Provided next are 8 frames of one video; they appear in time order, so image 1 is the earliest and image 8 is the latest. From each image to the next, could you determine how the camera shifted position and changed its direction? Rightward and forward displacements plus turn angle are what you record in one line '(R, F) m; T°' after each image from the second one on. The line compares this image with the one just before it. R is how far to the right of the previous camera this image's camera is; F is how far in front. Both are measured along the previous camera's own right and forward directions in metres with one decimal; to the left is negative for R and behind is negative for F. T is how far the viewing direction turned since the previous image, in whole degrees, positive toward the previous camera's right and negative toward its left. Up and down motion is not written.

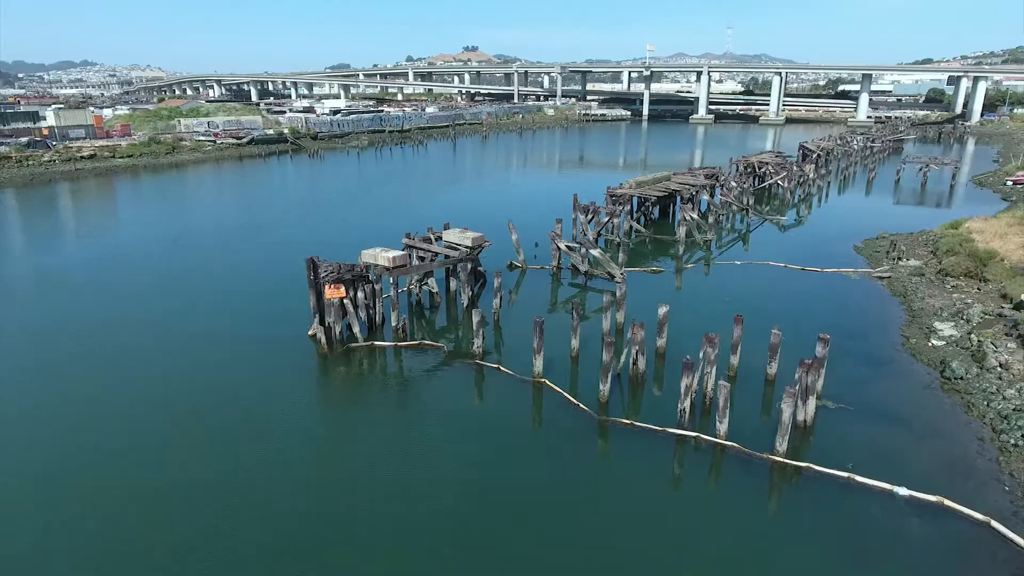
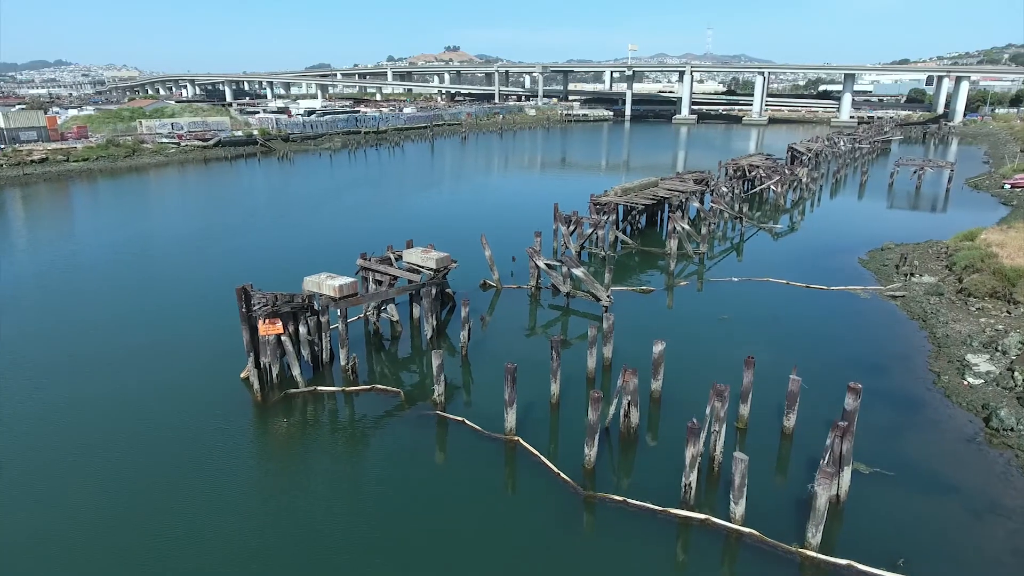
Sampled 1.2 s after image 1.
(+0.4, +3.1) m; +1°
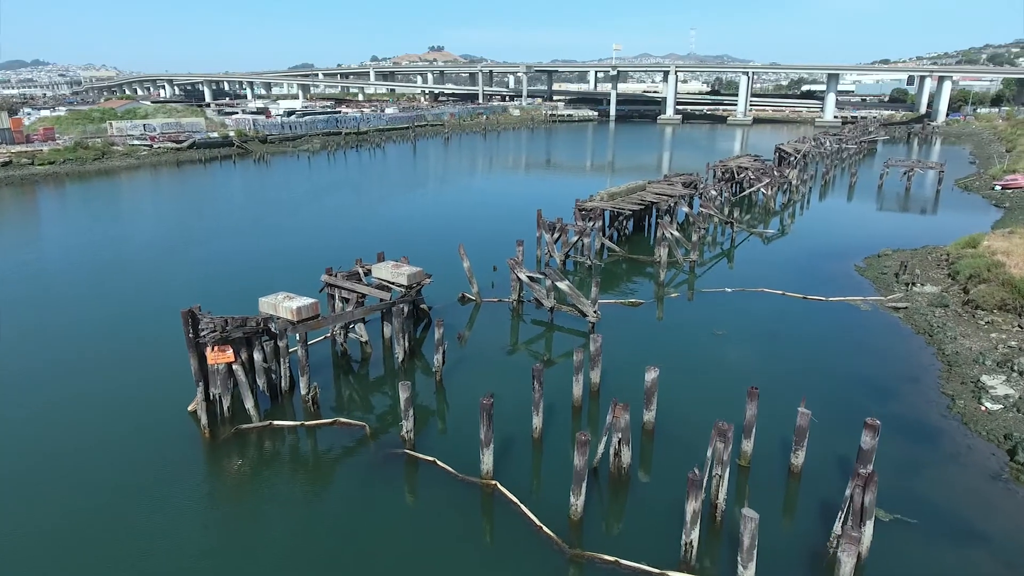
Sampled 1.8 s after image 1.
(+0.2, +1.7) m; +1°
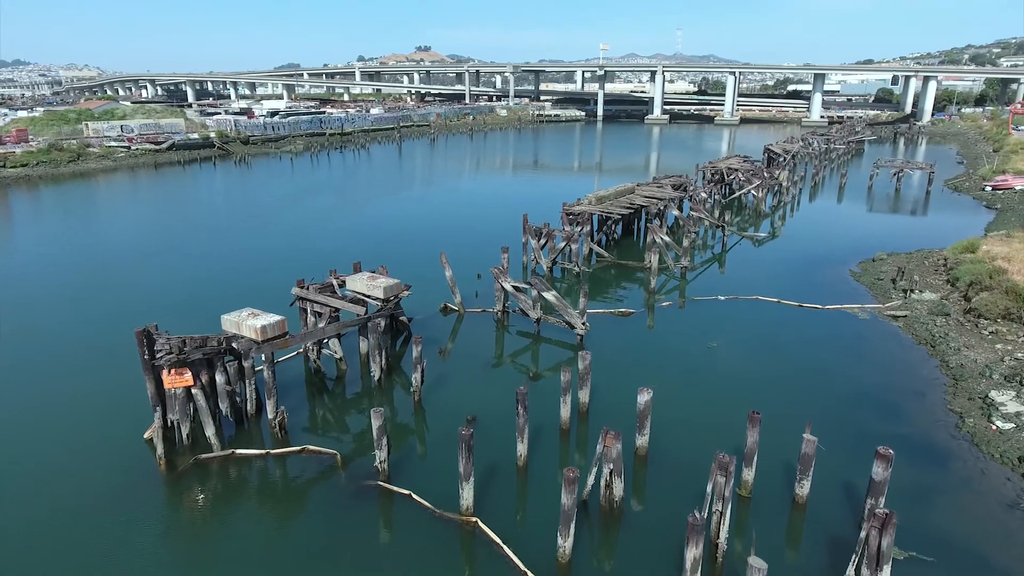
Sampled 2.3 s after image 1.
(+0.1, +1.1) m; +1°
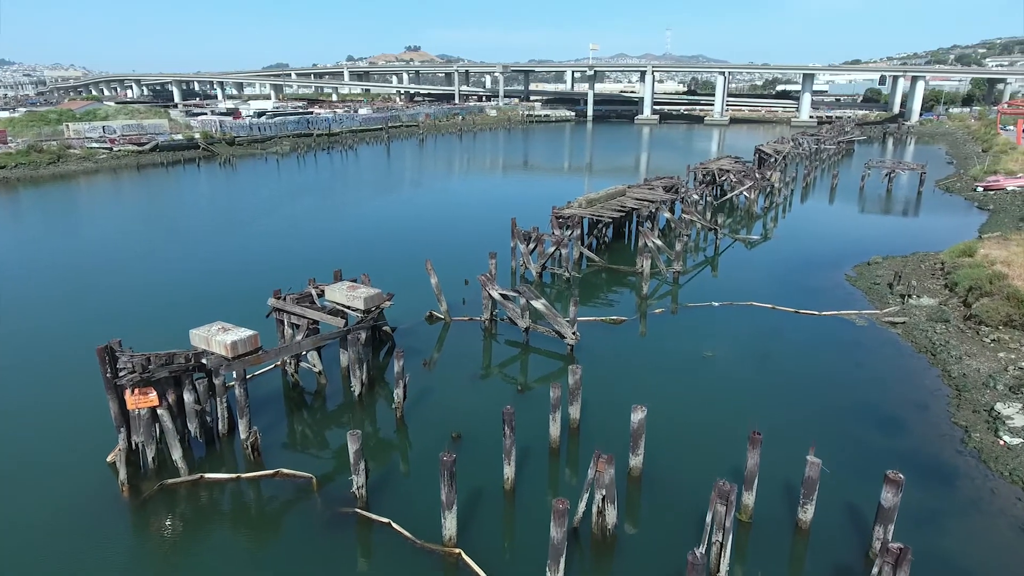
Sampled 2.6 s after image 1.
(+0.1, +0.8) m; +1°
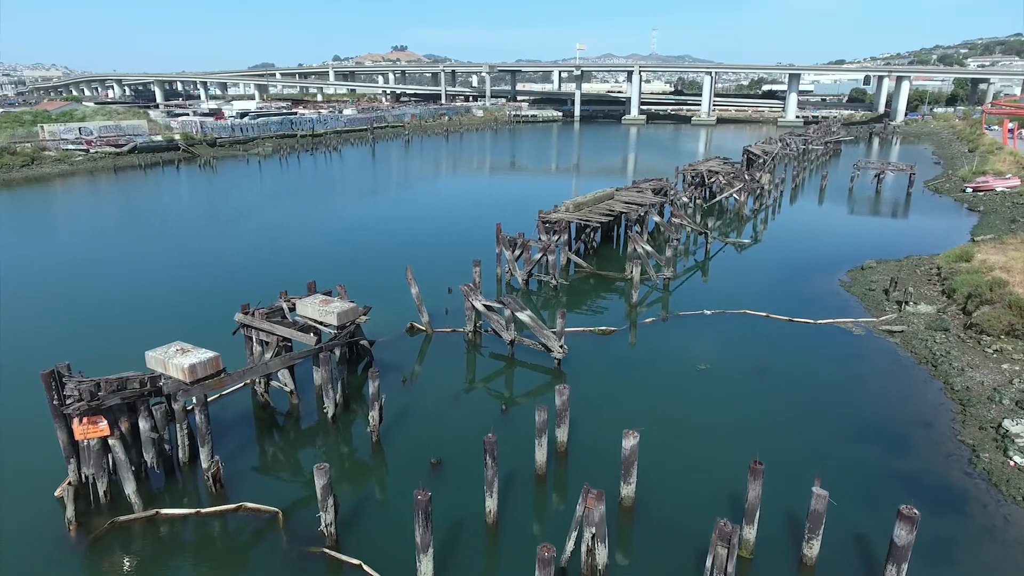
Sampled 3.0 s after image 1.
(+0.1, +1.0) m; +1°
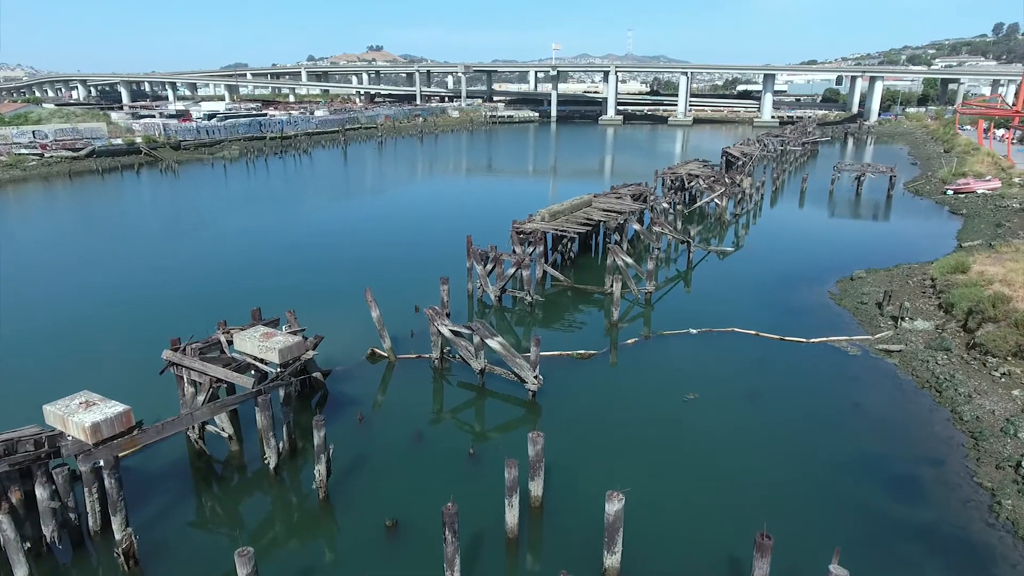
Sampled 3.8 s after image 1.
(+0.3, +1.8) m; +2°
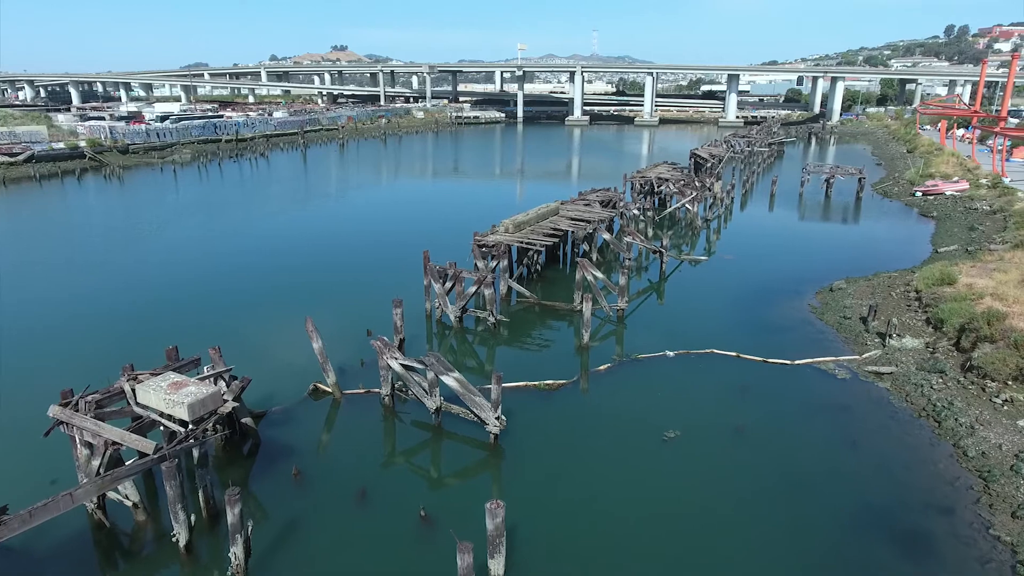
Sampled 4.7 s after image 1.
(+0.3, +2.0) m; +3°
